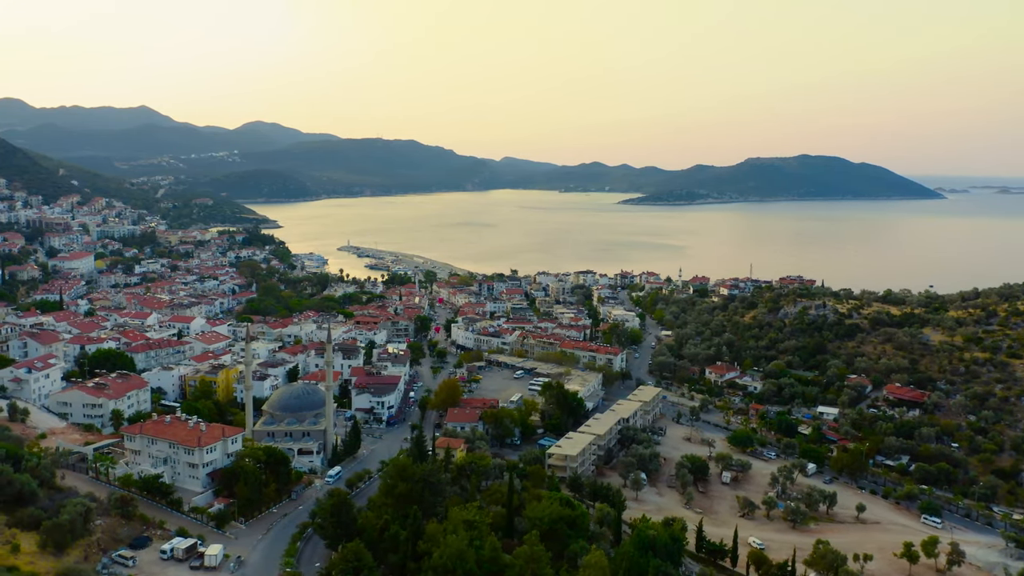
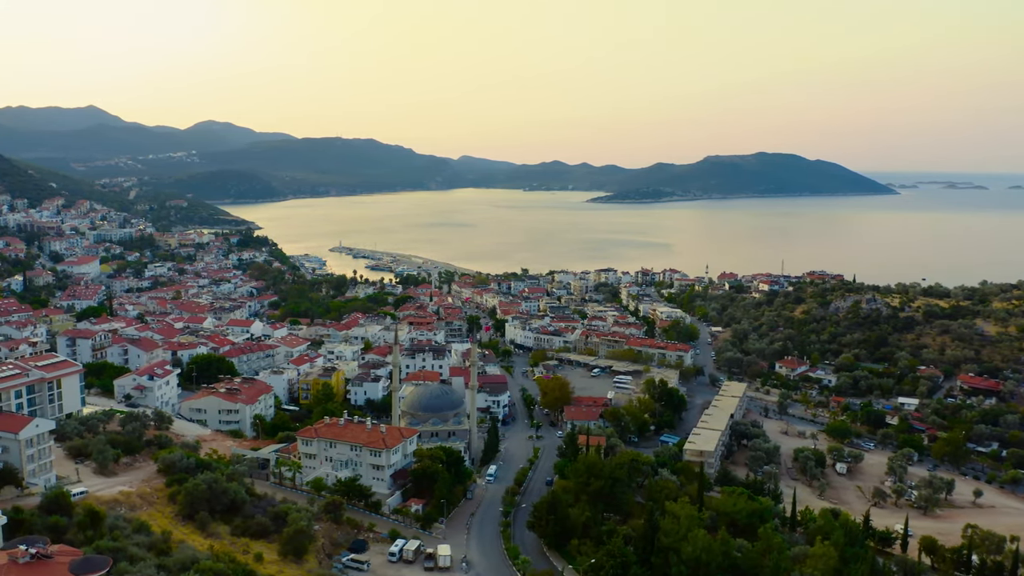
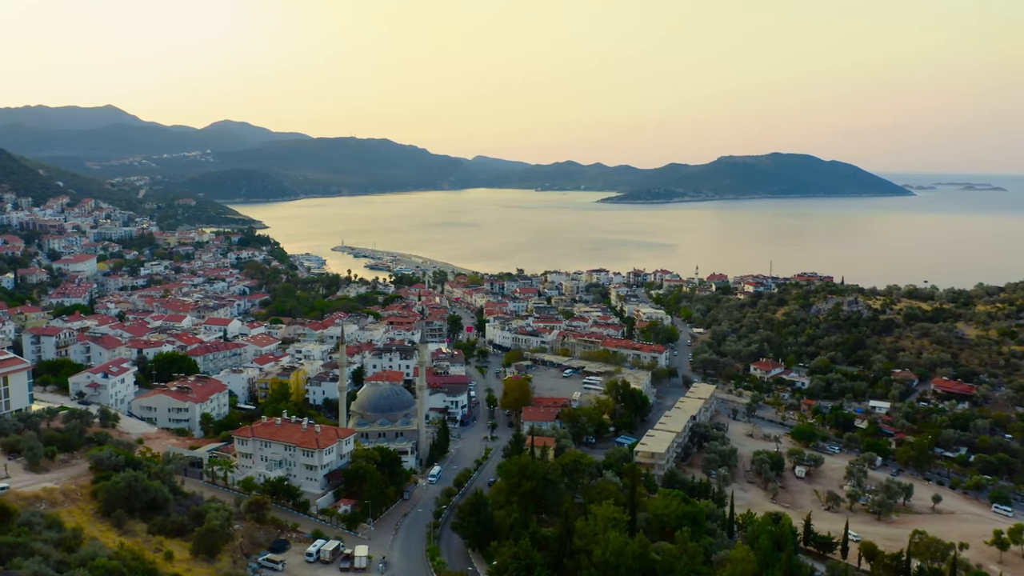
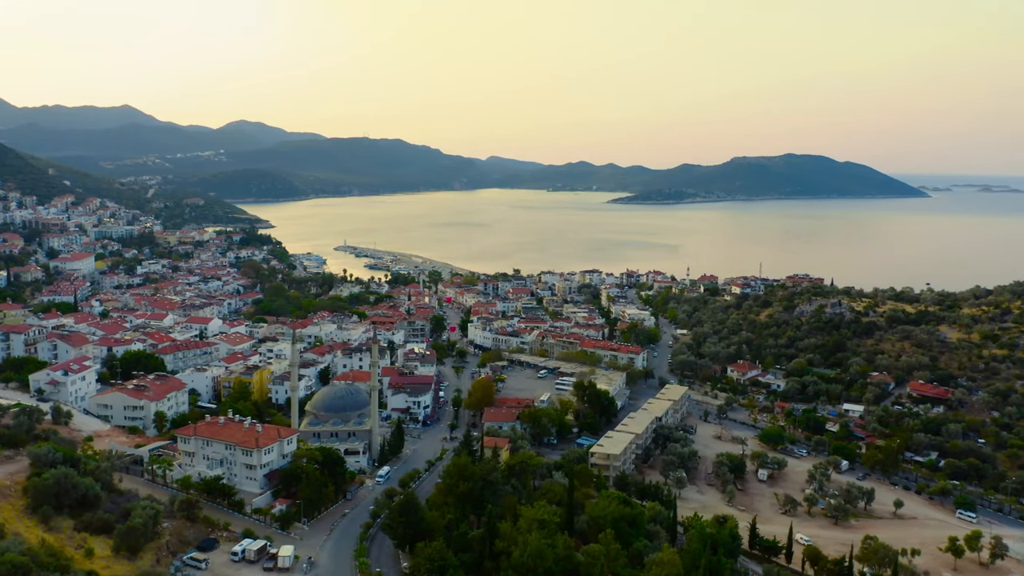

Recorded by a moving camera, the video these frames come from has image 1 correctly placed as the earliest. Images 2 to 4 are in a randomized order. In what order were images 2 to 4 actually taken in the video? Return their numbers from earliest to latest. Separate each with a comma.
4, 3, 2
